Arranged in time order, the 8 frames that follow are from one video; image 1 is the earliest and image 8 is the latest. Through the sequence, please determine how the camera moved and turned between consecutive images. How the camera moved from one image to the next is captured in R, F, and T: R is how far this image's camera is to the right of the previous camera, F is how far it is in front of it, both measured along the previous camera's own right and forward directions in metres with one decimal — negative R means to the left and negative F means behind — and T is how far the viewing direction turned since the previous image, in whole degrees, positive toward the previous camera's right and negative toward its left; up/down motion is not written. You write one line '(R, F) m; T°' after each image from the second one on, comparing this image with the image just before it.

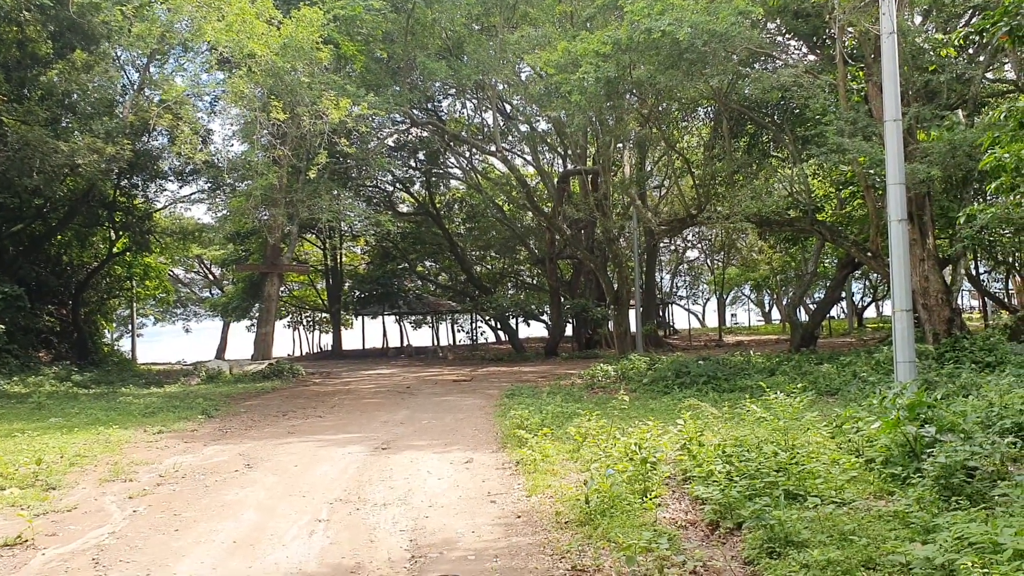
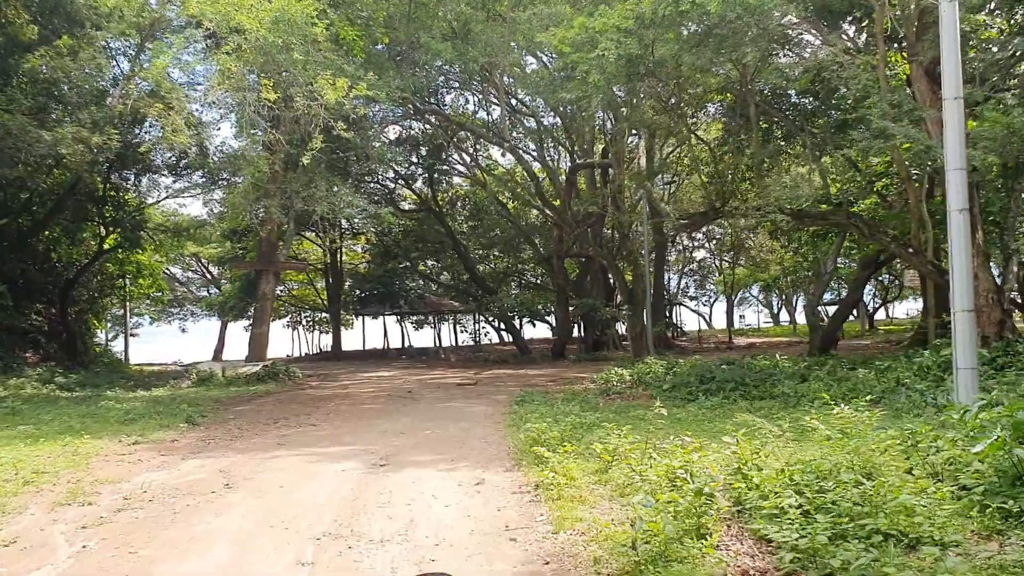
(-0.1, +0.9) m; 0°
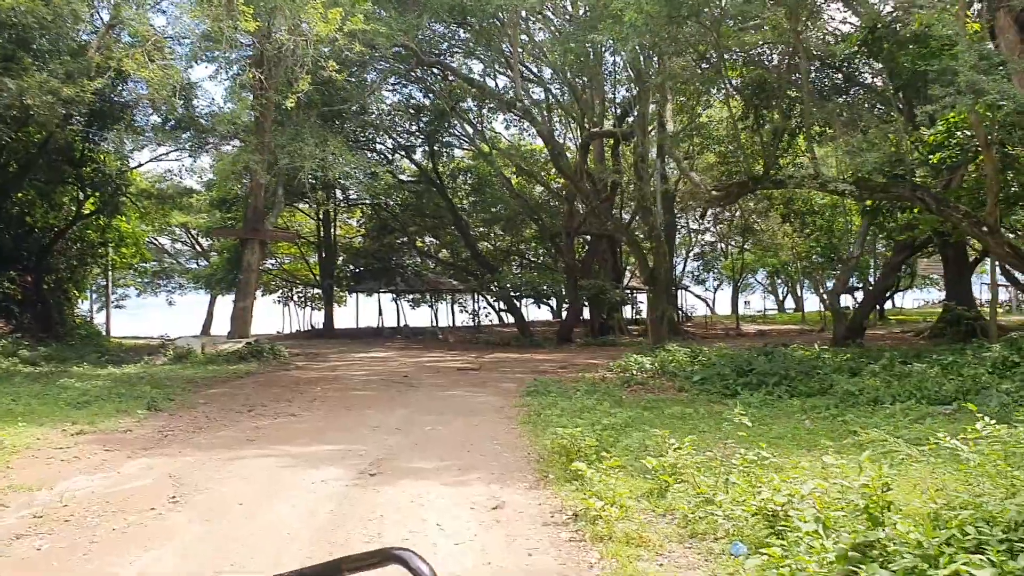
(-0.2, +1.4) m; 0°
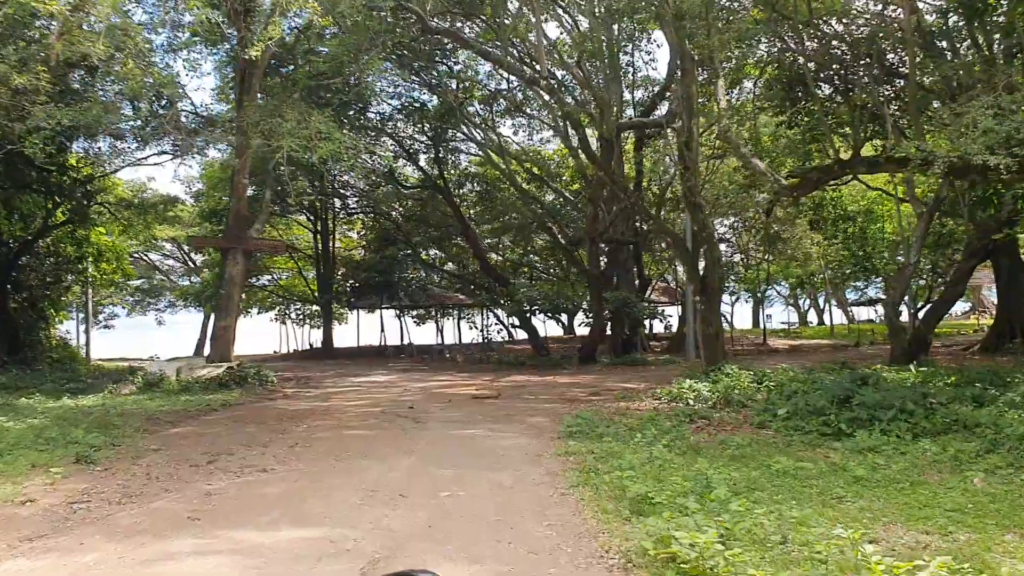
(-0.2, +2.1) m; 0°
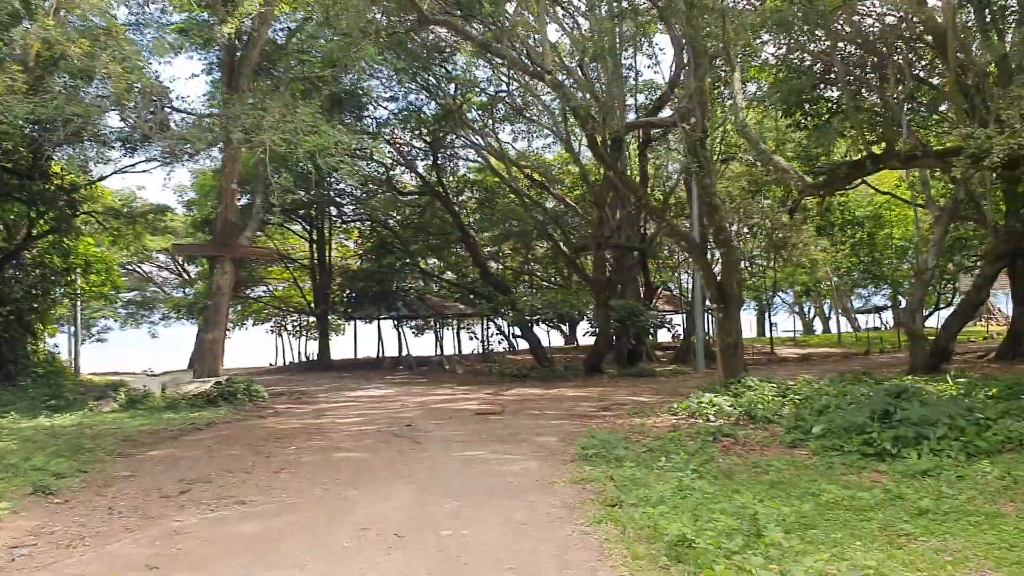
(-0.1, +0.7) m; 0°
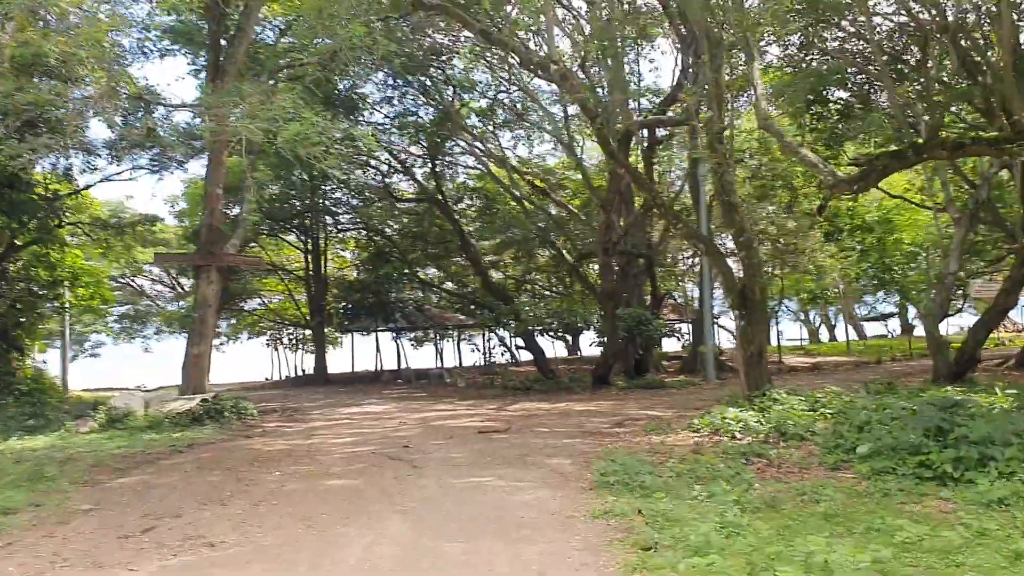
(-0.1, +0.8) m; 0°
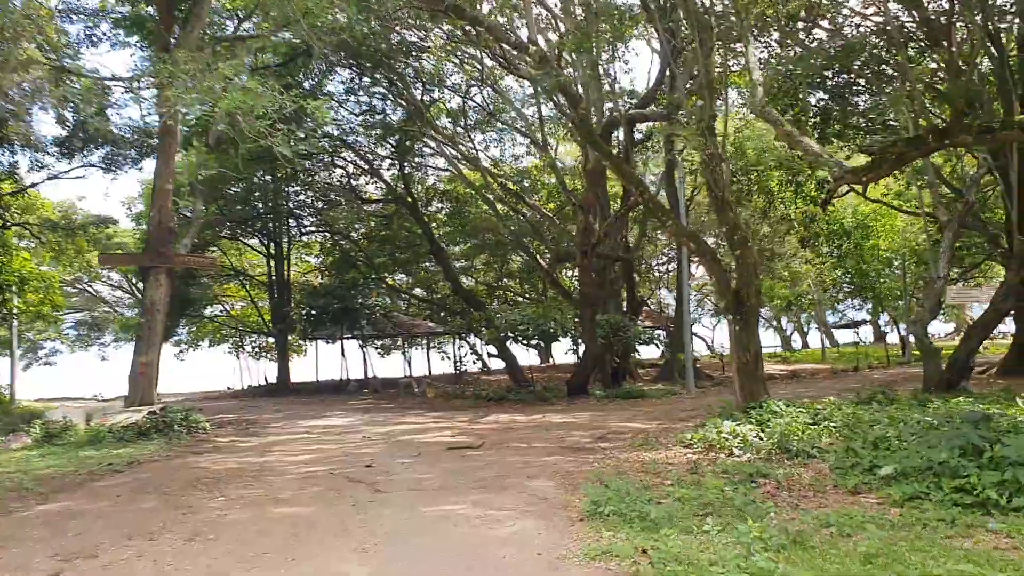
(0.0, +0.8) m; +2°
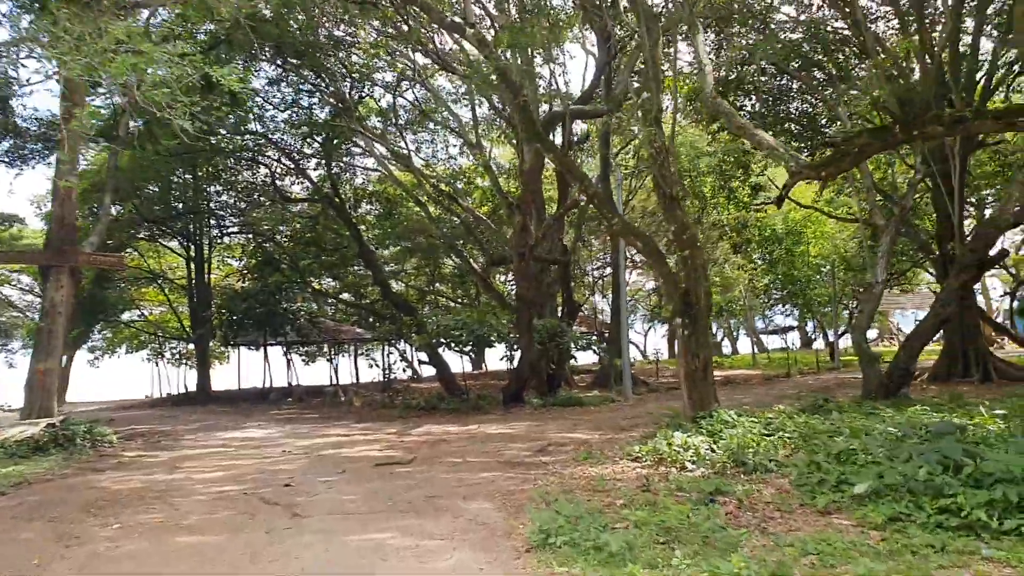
(0.0, +0.7) m; +4°
